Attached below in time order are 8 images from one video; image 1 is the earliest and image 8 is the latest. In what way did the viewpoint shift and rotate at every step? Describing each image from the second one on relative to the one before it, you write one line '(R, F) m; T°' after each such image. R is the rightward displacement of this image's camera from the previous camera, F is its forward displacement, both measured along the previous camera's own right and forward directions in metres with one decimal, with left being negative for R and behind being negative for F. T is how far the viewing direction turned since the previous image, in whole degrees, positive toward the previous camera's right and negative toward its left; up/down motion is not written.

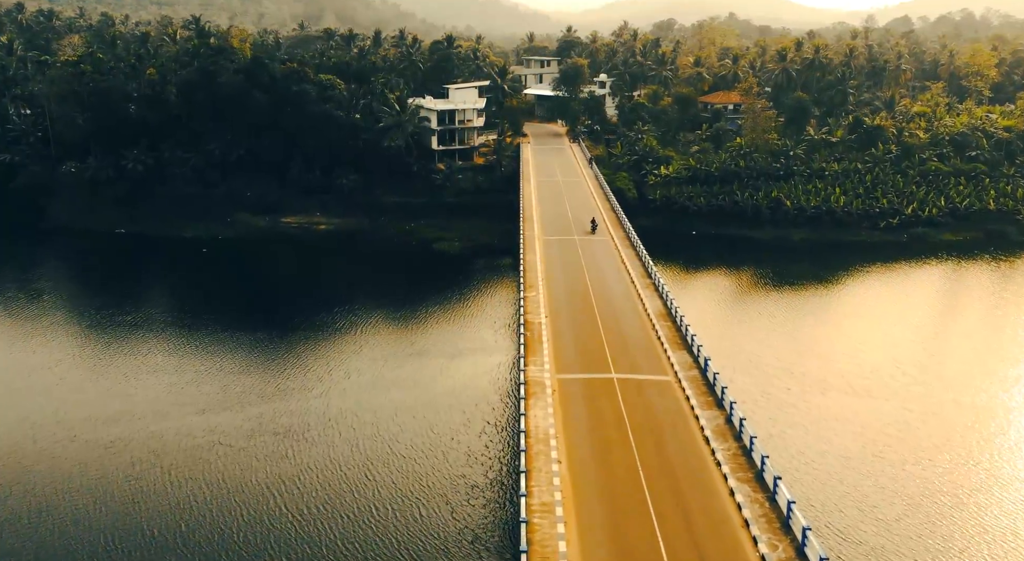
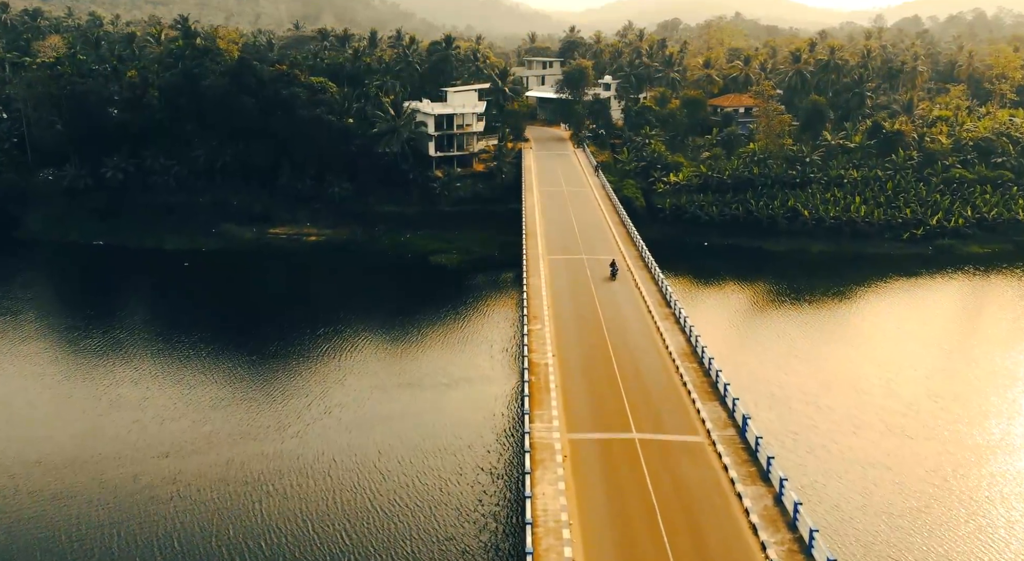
(-0.1, +4.9) m; 0°
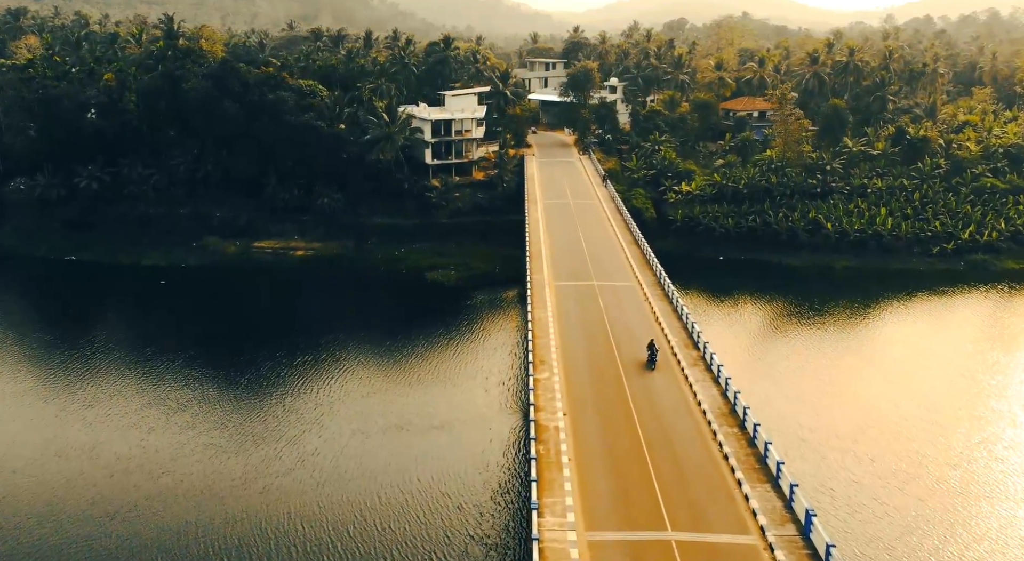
(-0.1, +5.5) m; 0°
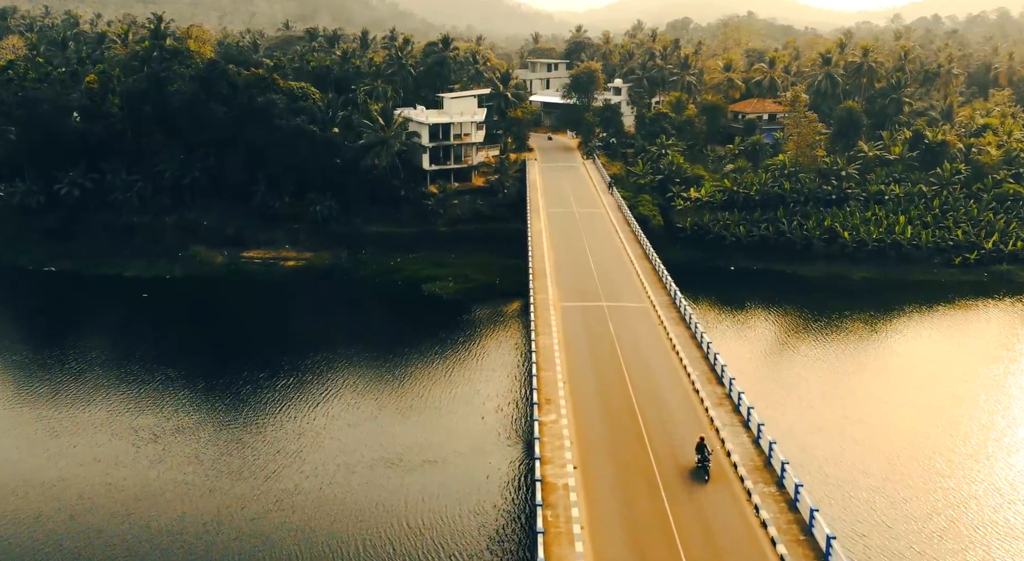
(-0.1, +3.7) m; 0°
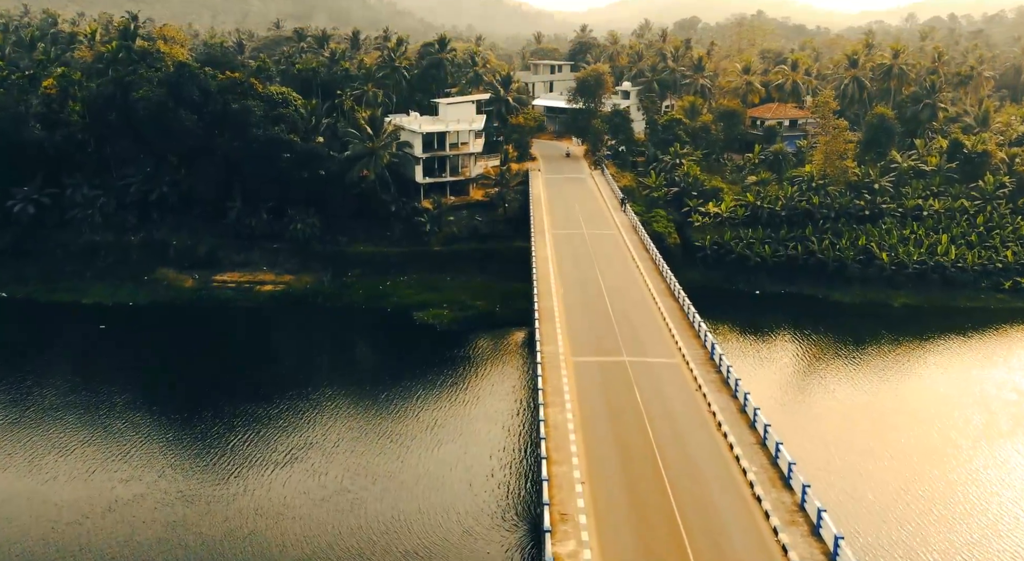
(-0.1, +7.3) m; 0°
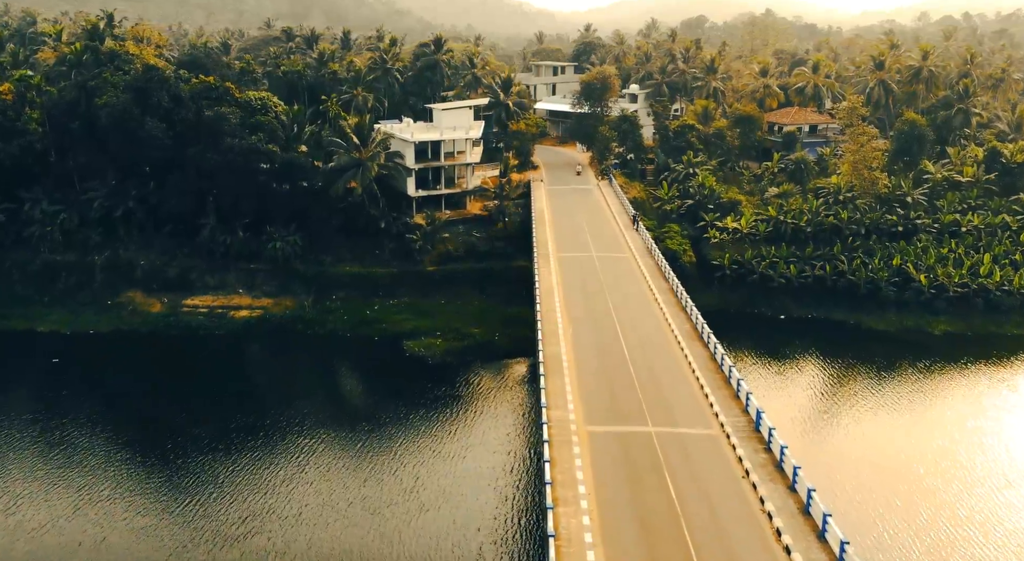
(0.0, +6.2) m; 0°
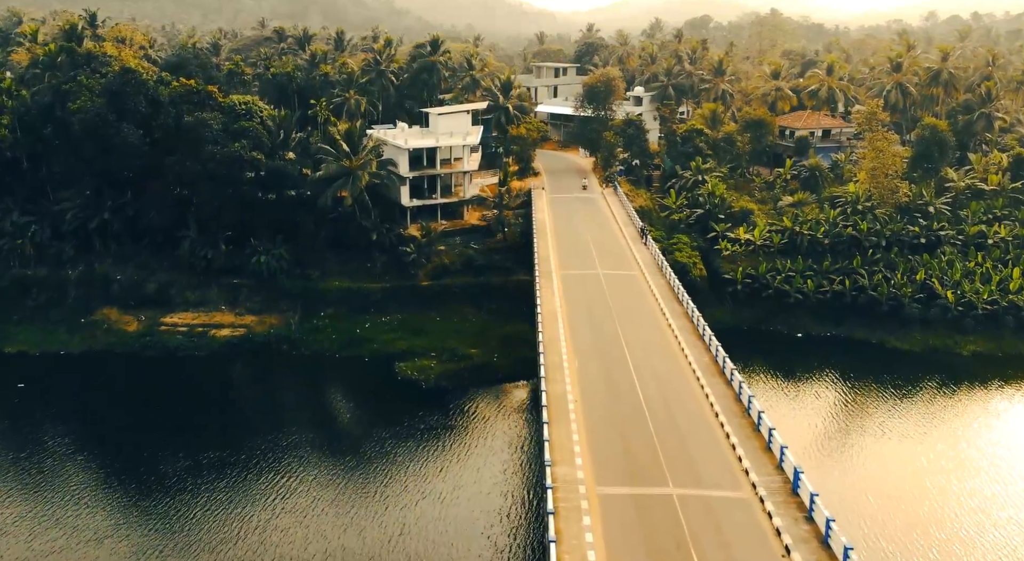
(0.0, +3.8) m; 0°
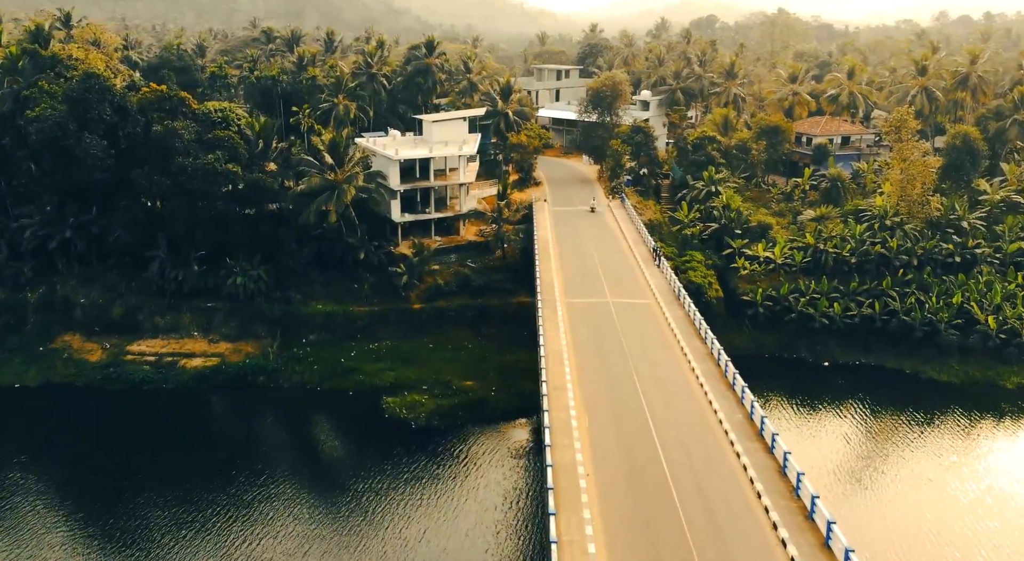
(0.0, +5.0) m; 0°
